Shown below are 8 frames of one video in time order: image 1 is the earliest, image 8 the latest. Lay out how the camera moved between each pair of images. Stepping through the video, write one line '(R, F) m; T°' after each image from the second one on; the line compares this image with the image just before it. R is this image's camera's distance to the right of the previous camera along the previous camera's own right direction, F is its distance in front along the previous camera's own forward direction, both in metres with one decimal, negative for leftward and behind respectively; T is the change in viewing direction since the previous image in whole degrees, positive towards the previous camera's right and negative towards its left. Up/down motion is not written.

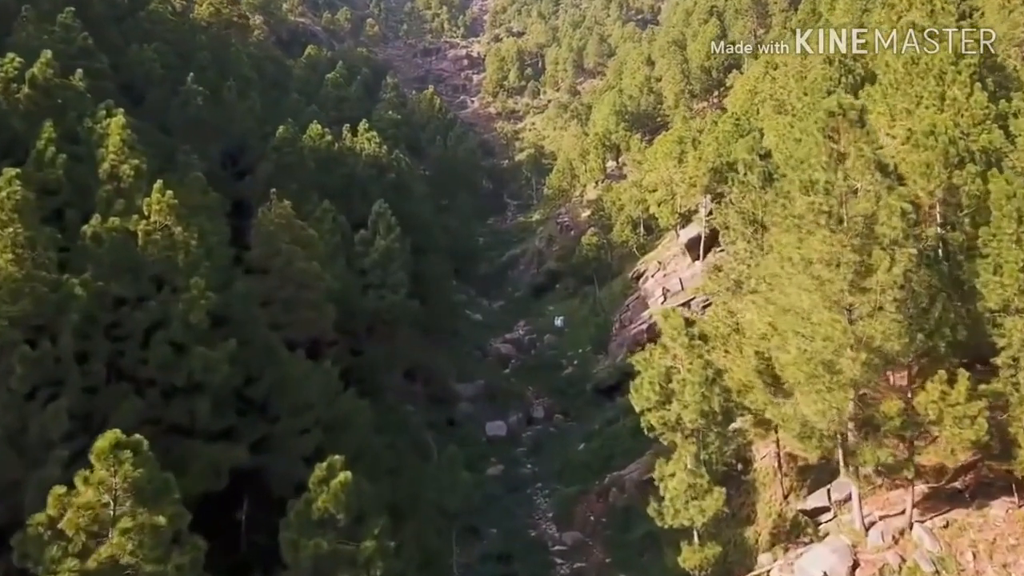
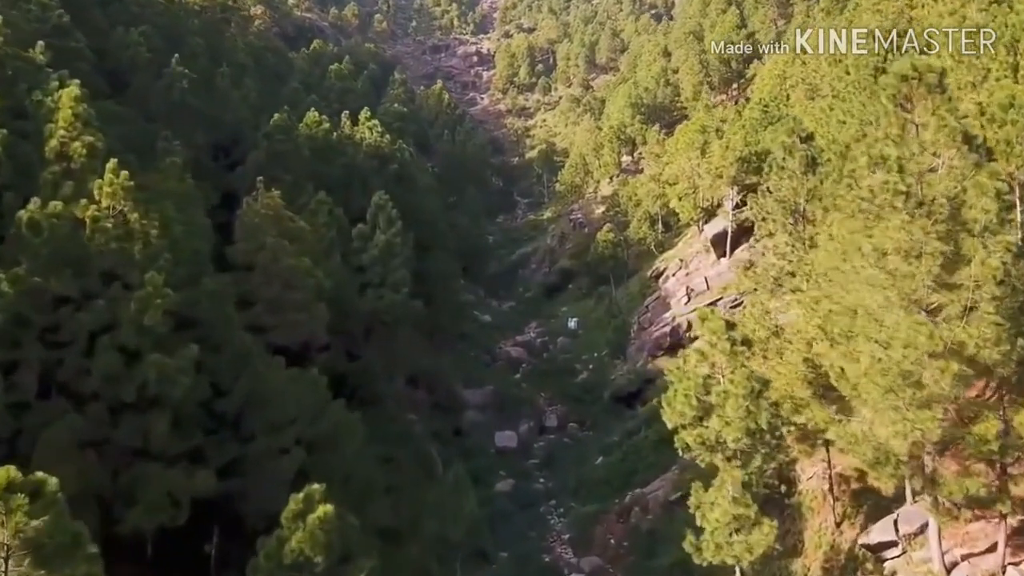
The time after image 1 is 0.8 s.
(-0.1, +3.3) m; -1°
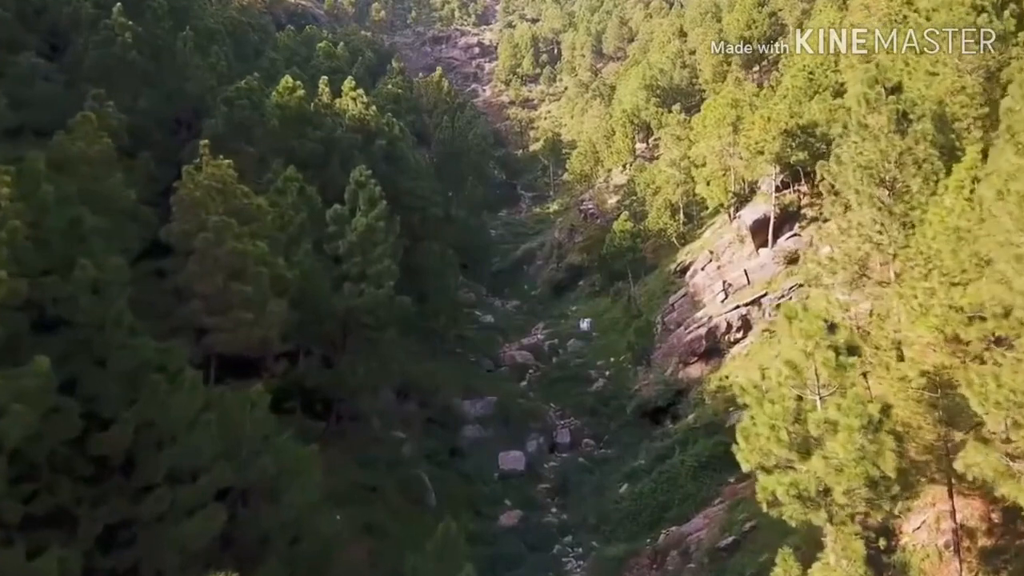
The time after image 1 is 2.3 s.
(-0.2, +6.1) m; 0°
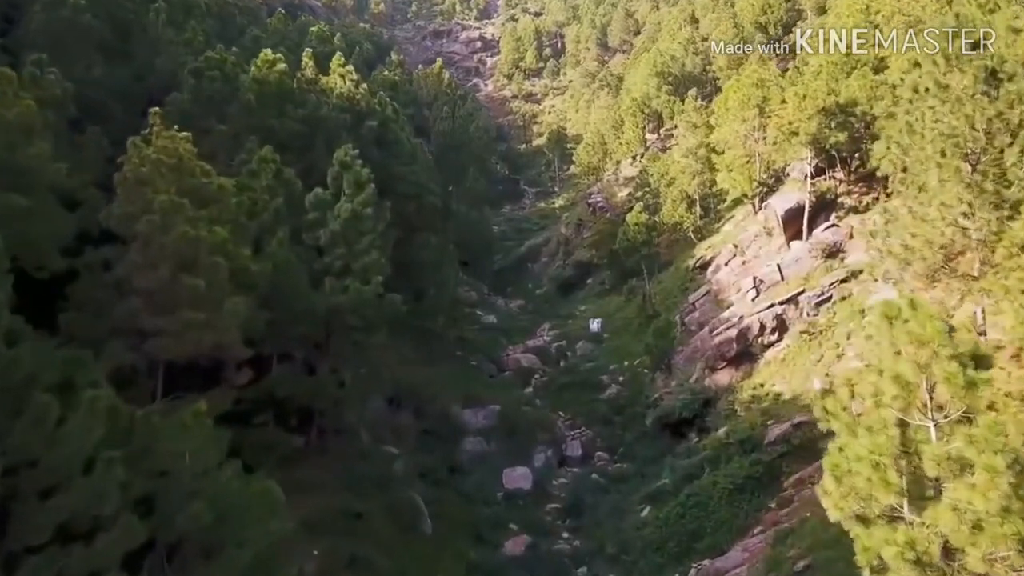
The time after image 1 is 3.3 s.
(-0.1, +3.7) m; 0°
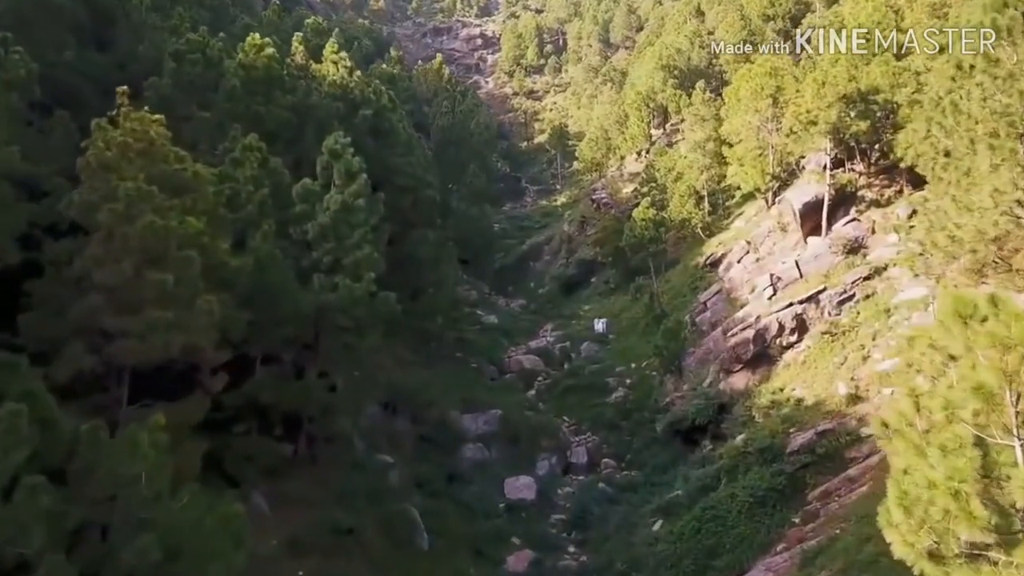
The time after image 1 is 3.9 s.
(-0.1, +1.8) m; 0°
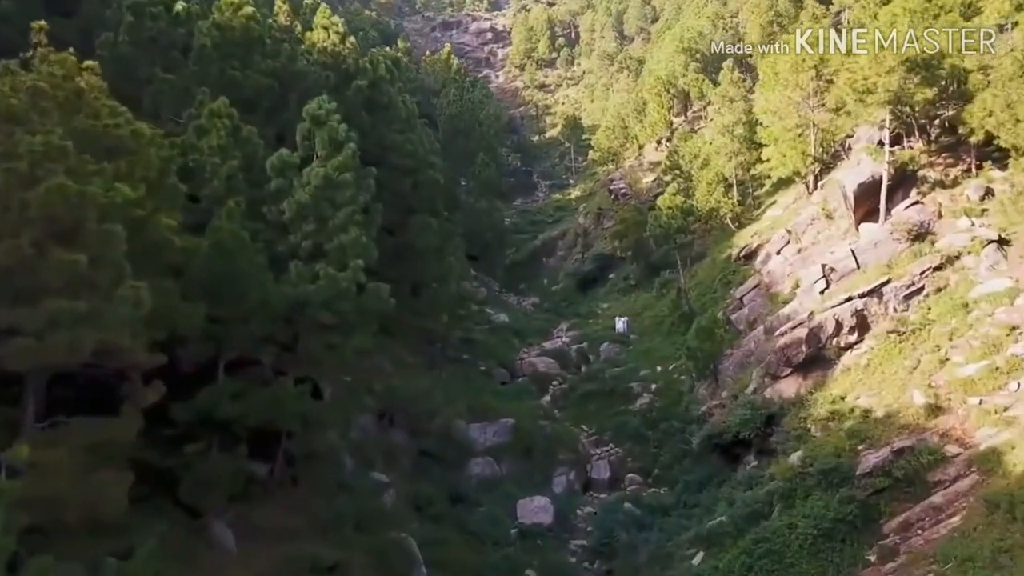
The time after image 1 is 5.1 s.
(-0.1, +3.8) m; -1°
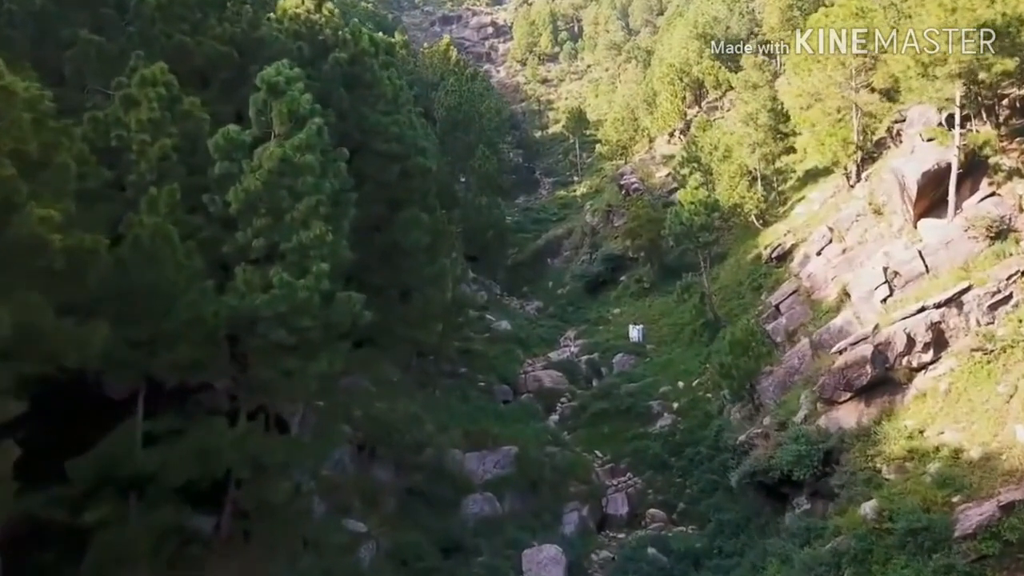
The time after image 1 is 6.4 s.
(-0.1, +4.1) m; 0°
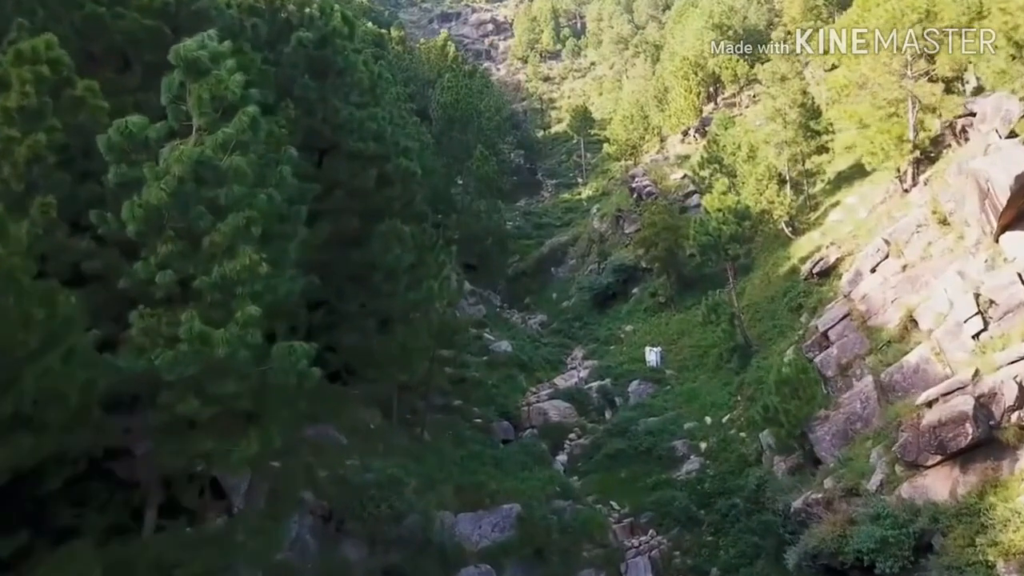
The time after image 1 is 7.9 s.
(0.0, +4.3) m; 0°
